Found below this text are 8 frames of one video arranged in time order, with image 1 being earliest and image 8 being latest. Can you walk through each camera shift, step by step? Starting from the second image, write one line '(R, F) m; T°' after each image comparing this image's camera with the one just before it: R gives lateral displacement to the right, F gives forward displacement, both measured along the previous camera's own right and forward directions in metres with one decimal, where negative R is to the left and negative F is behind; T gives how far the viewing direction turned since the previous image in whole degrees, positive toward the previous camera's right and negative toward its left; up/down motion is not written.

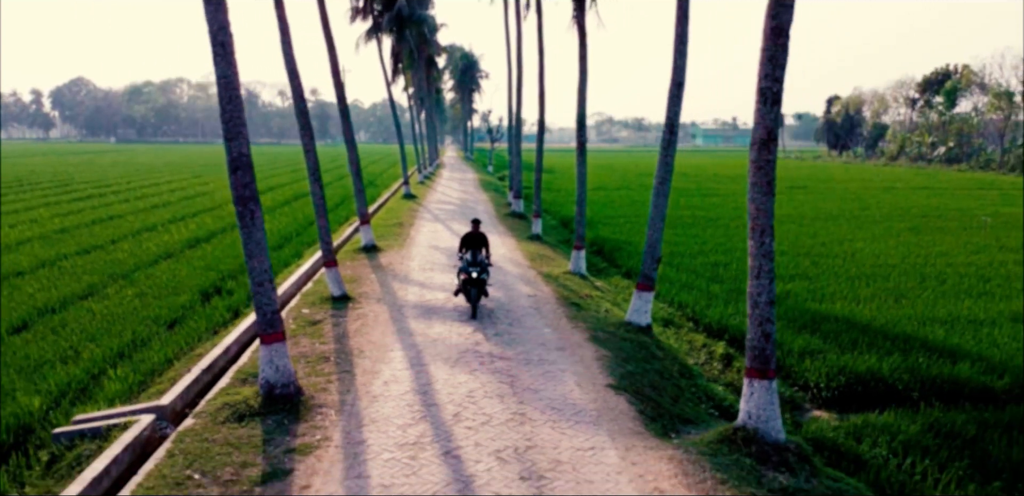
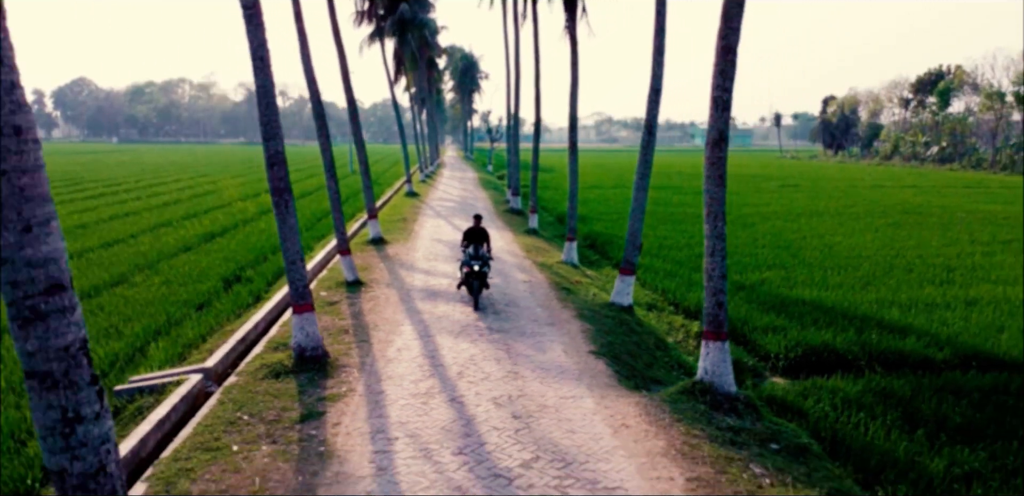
(0.0, -0.9) m; 0°
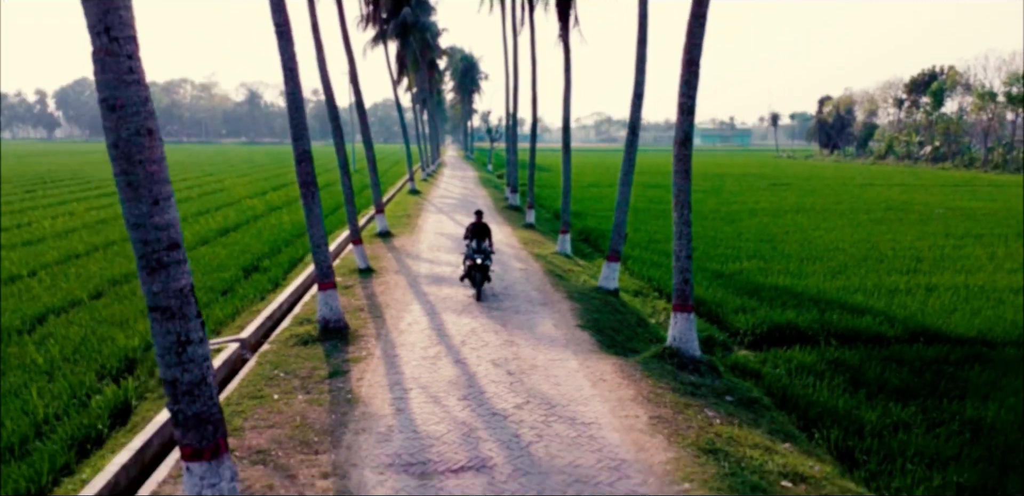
(0.0, -1.0) m; 0°
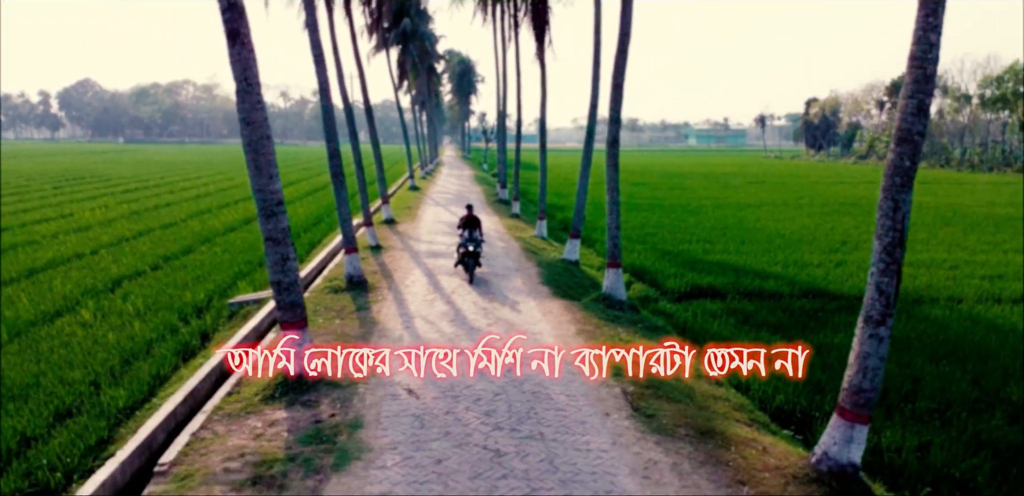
(+0.2, -2.5) m; 0°
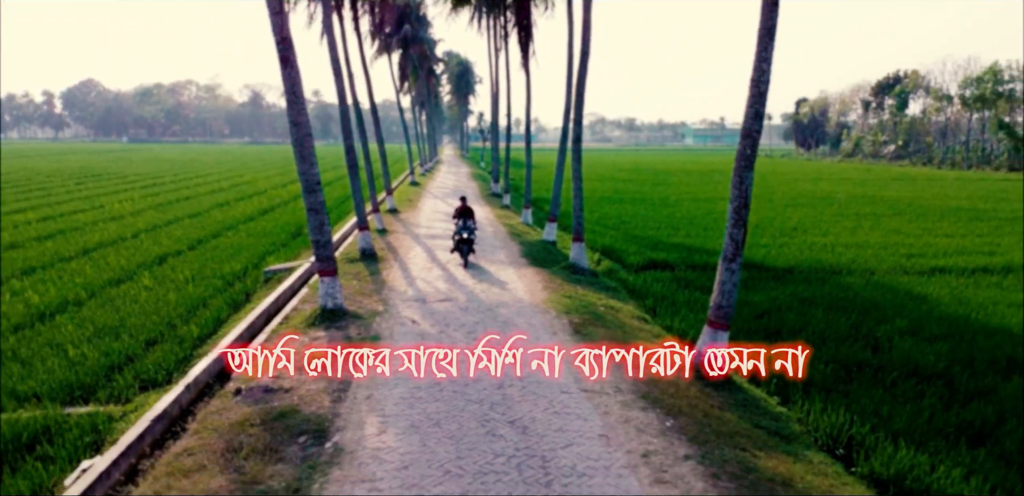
(+0.2, -2.2) m; 0°
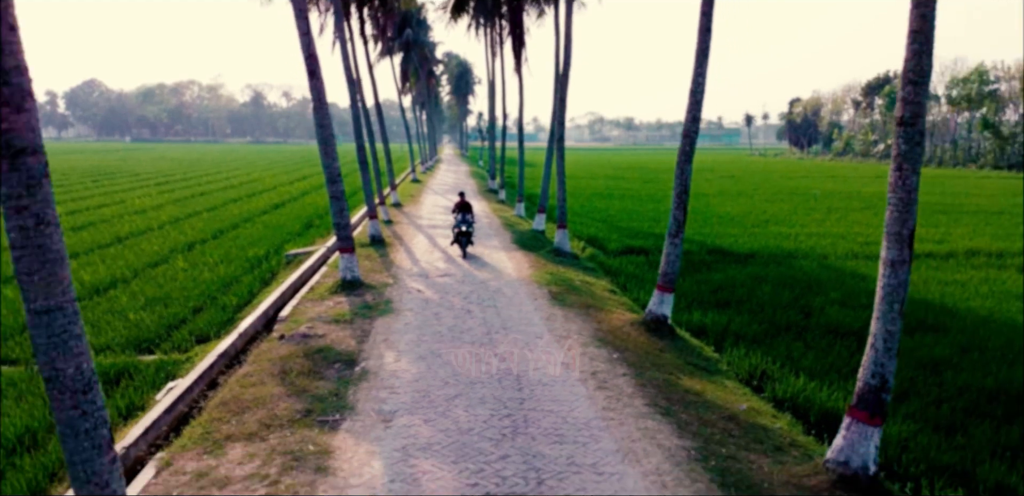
(+0.1, -1.7) m; 0°
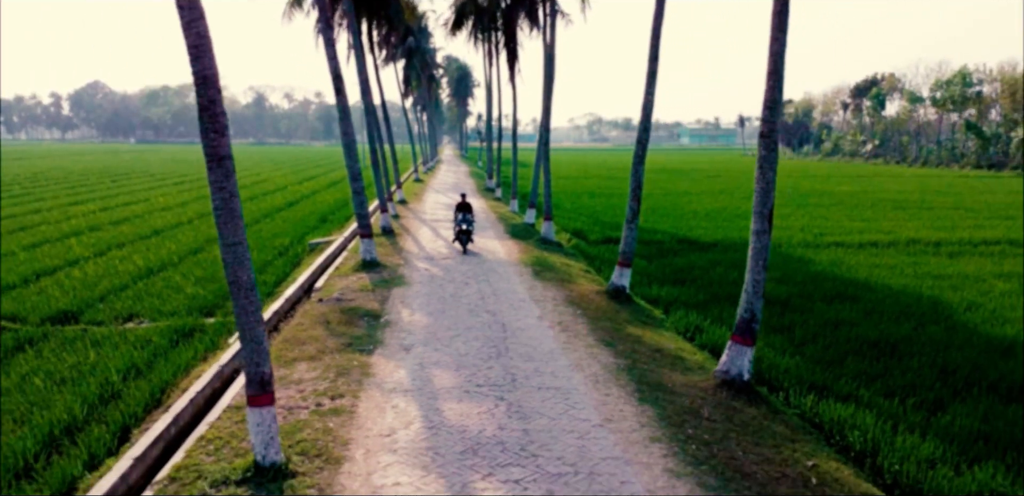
(+0.1, -2.2) m; 0°
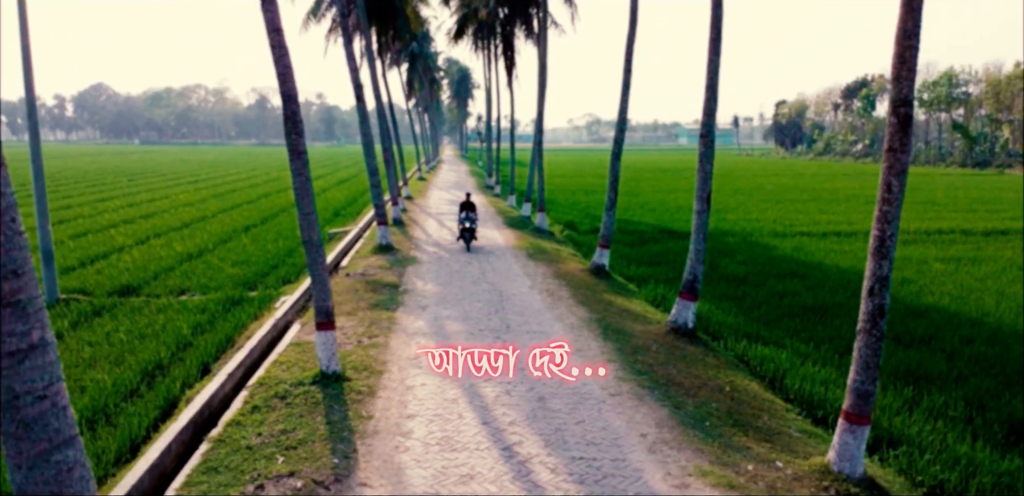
(+0.1, -2.0) m; 0°
